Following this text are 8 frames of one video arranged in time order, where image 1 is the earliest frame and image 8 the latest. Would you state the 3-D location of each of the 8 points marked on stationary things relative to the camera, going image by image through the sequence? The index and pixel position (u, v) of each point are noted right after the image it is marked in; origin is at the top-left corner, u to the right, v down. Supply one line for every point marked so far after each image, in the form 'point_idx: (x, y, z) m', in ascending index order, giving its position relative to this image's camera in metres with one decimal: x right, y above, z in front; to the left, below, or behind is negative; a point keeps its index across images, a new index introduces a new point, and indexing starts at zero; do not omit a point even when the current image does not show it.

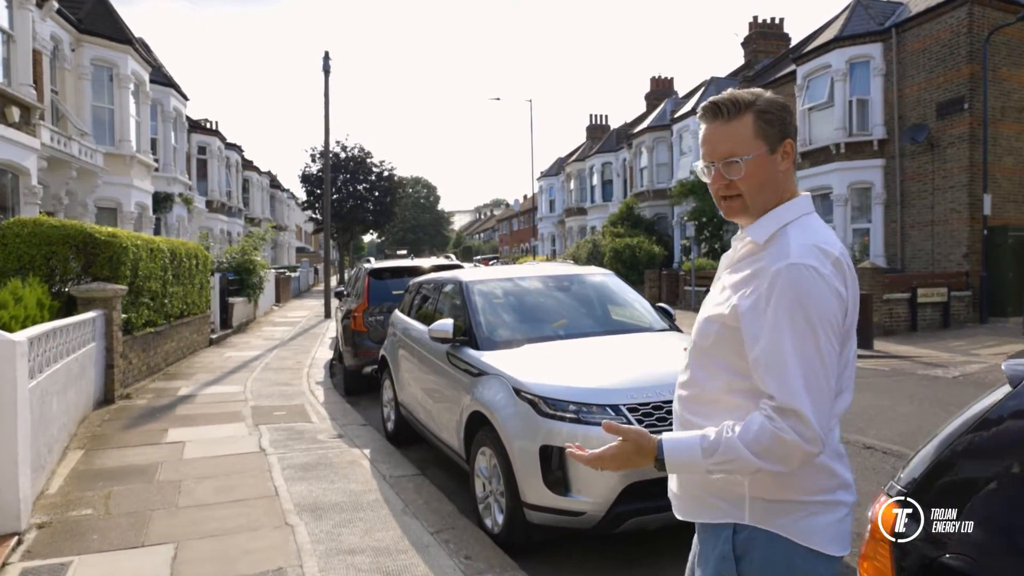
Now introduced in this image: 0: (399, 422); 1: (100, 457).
0: (-1.1, -1.3, +6.8) m
1: (-3.5, -1.4, +6.0) m
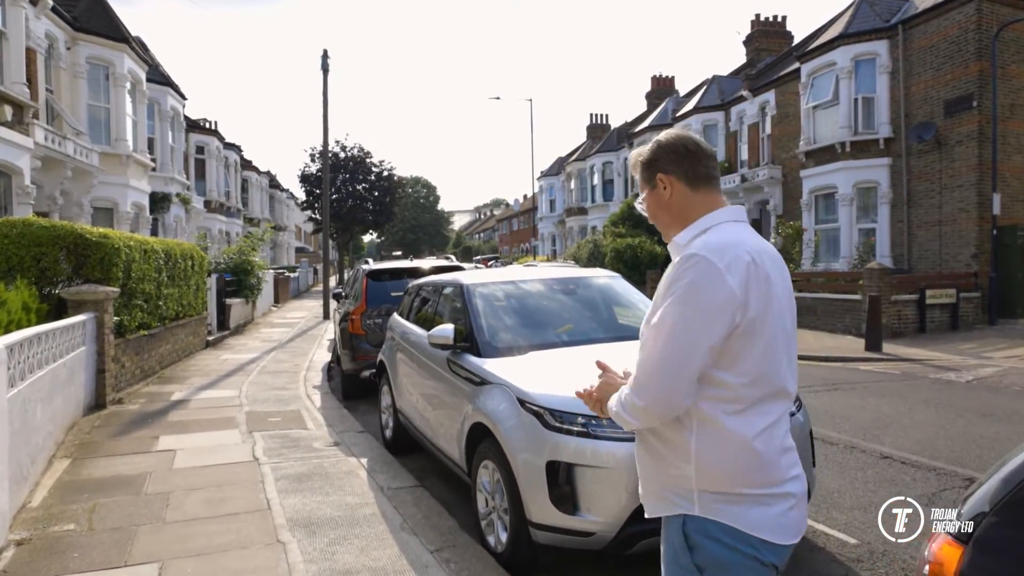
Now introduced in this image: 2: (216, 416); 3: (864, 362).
0: (-1.1, -1.3, +6.5) m
1: (-3.5, -1.5, +5.8) m
2: (-3.2, -1.4, +7.8) m
3: (+5.7, -1.2, +11.6) m
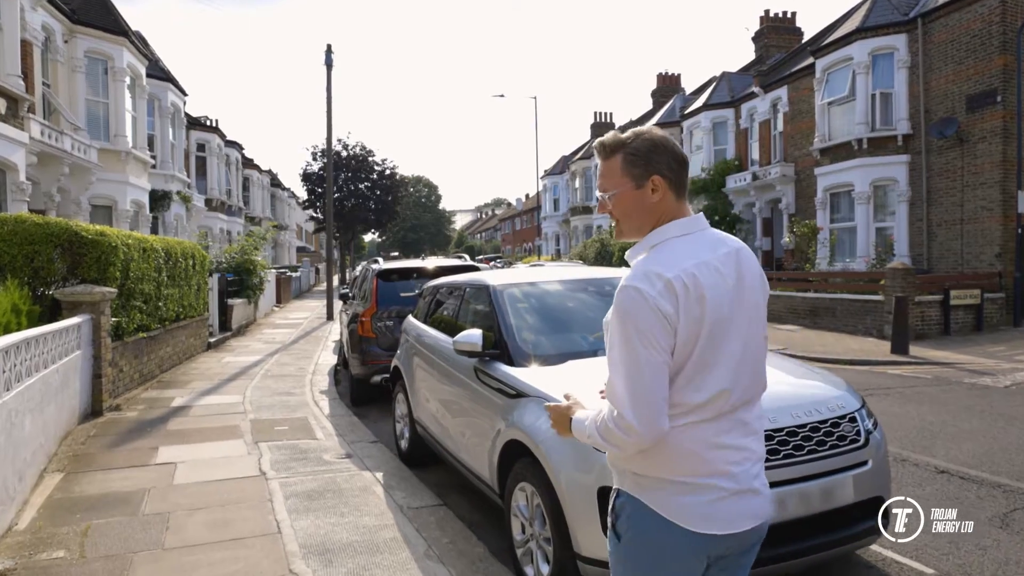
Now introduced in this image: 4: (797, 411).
0: (-0.8, -1.3, +6.1) m
1: (-3.3, -1.5, +5.4) m
2: (-3.0, -1.4, +7.4) m
3: (+6.0, -1.2, +11.1) m
4: (+1.4, -0.6, +3.4) m
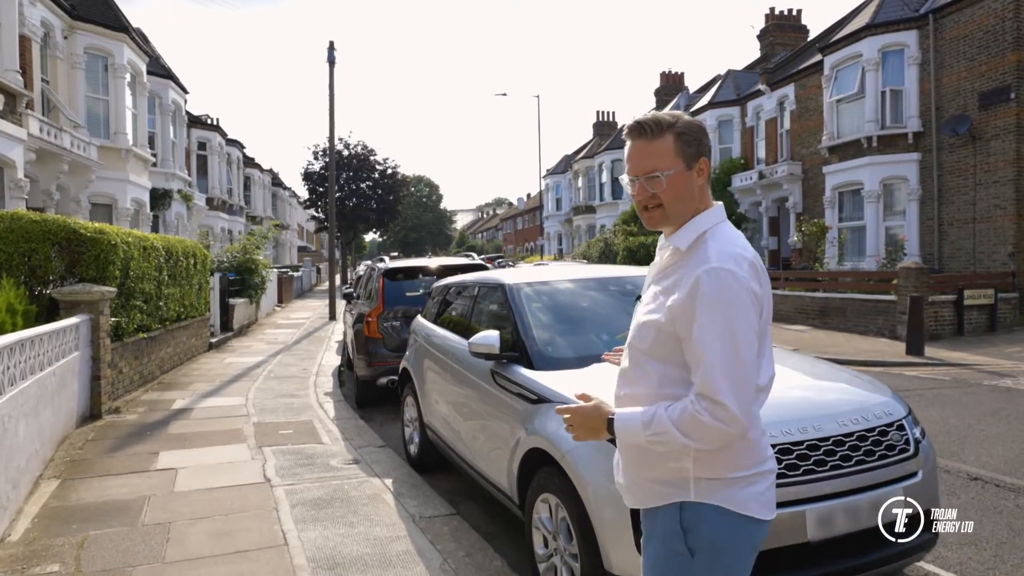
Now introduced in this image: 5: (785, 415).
0: (-0.7, -1.3, +5.9) m
1: (-3.2, -1.5, +5.2) m
2: (-2.9, -1.4, +7.1) m
3: (+6.1, -1.2, +10.9) m
4: (+1.5, -0.6, +3.2) m
5: (+1.2, -0.6, +3.1) m
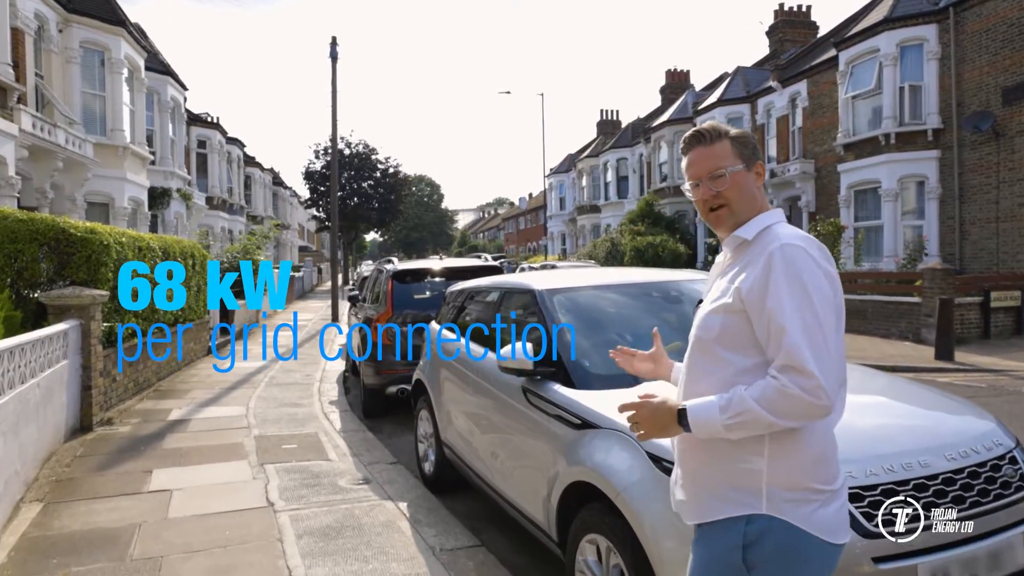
0: (-0.5, -1.3, +5.4) m
1: (-3.0, -1.5, +4.7) m
2: (-2.7, -1.4, +6.7) m
3: (+6.3, -1.3, +10.4) m
4: (+1.7, -0.6, +2.7) m
5: (+1.4, -0.6, +2.7) m
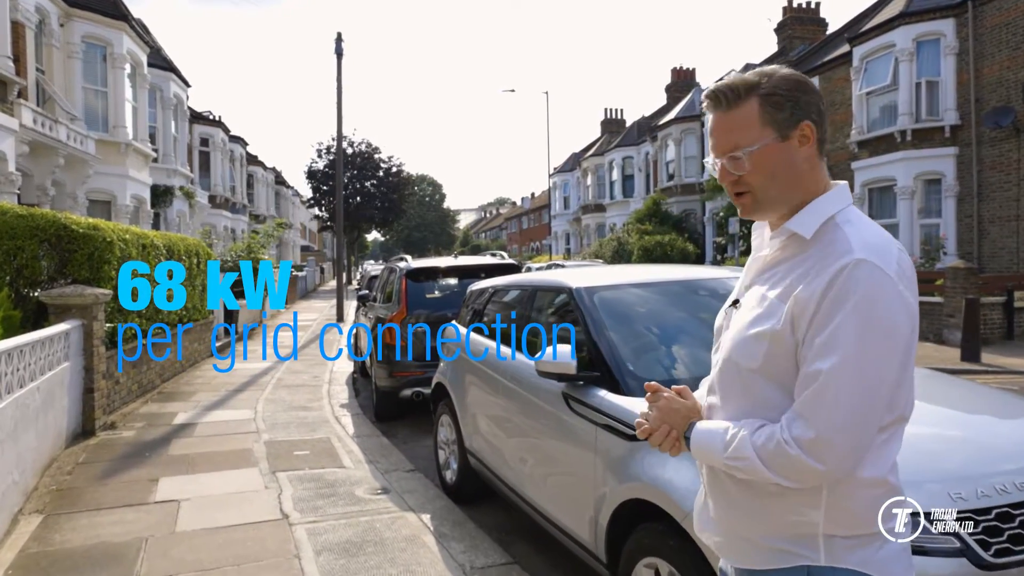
0: (-0.3, -1.3, +5.1) m
1: (-2.8, -1.5, +4.4) m
2: (-2.5, -1.4, +6.4) m
3: (+6.5, -1.2, +10.1) m
4: (+1.9, -0.6, +2.4) m
5: (+1.6, -0.6, +2.4) m
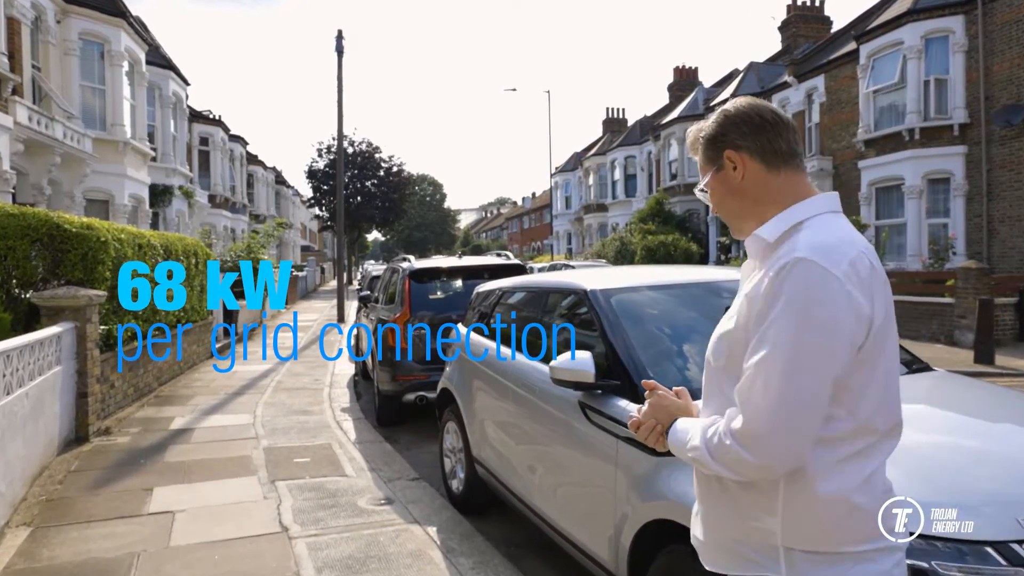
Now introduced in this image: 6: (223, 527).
0: (-0.3, -1.3, +4.9) m
1: (-2.7, -1.5, +4.2) m
2: (-2.5, -1.4, +6.2) m
3: (+6.5, -1.3, +9.9) m
4: (+1.9, -0.6, +2.2) m
5: (+1.6, -0.6, +2.1) m
6: (-1.8, -1.5, +4.4) m
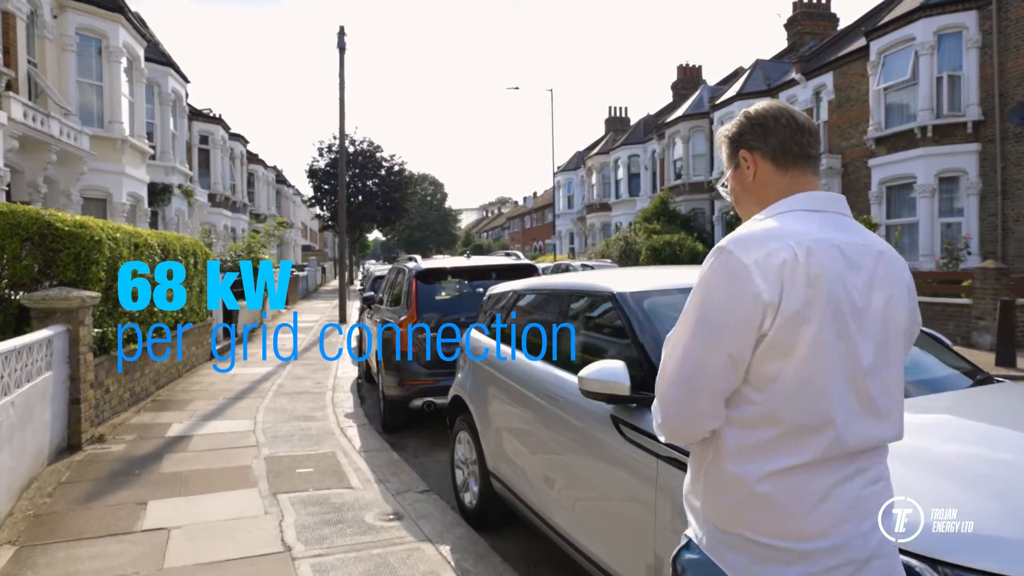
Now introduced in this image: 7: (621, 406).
0: (-0.2, -1.3, +4.6) m
1: (-2.6, -1.5, +3.9) m
2: (-2.4, -1.5, +5.9) m
3: (+6.6, -1.3, +9.6) m
4: (+2.0, -0.6, +1.9) m
5: (+1.7, -0.6, +1.9) m
6: (-1.7, -1.5, +4.2) m
7: (+0.5, -0.5, +3.2) m
